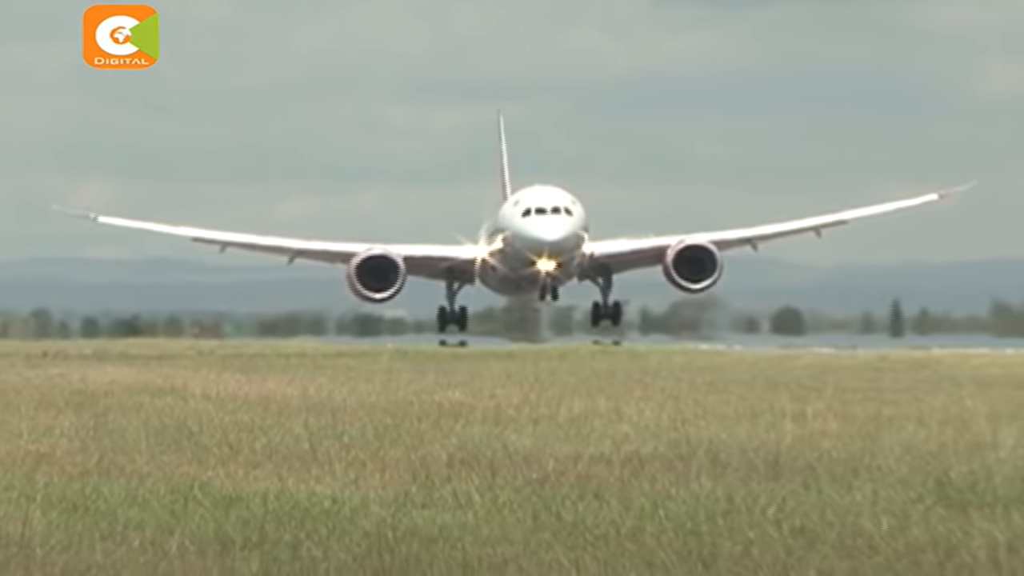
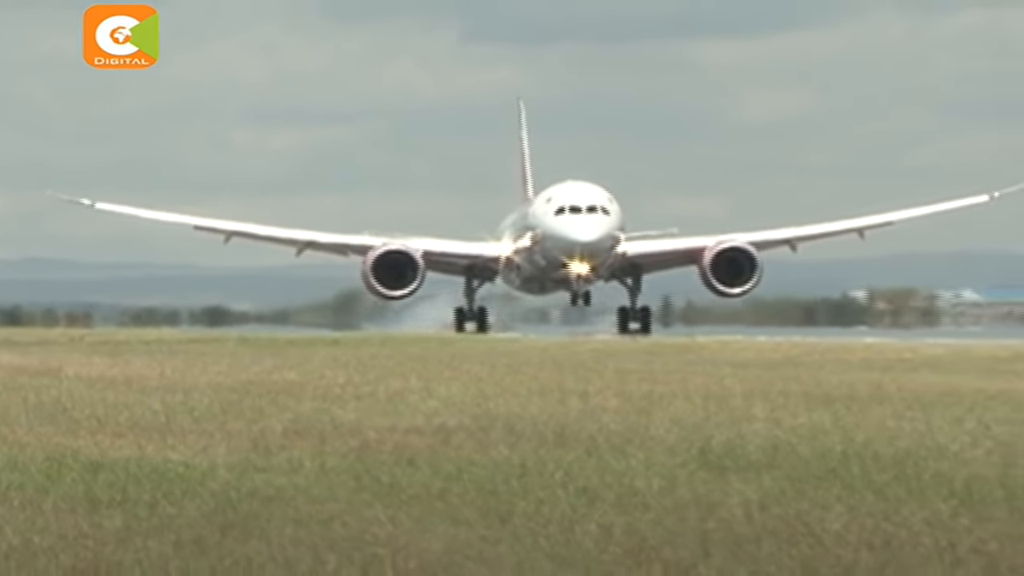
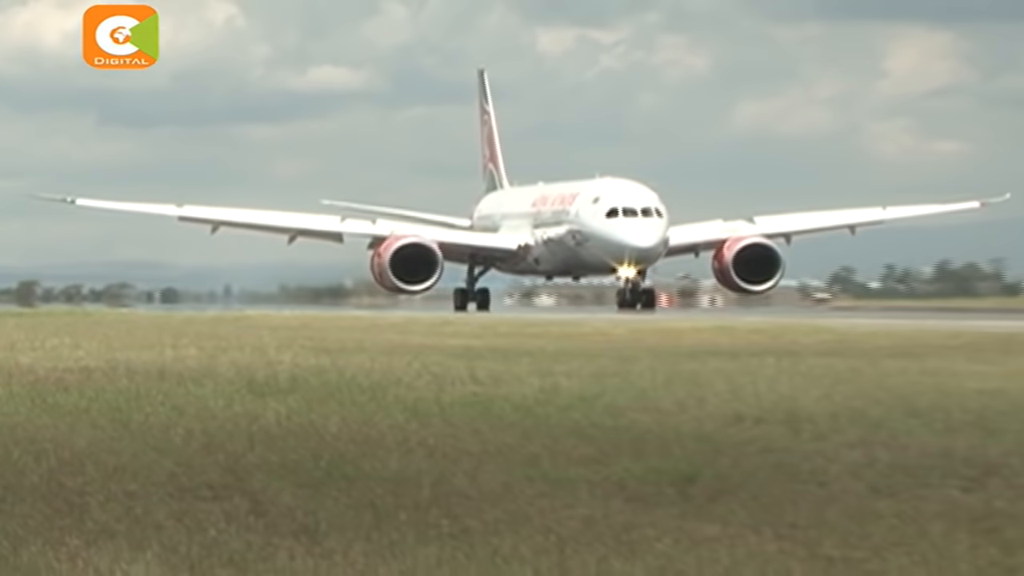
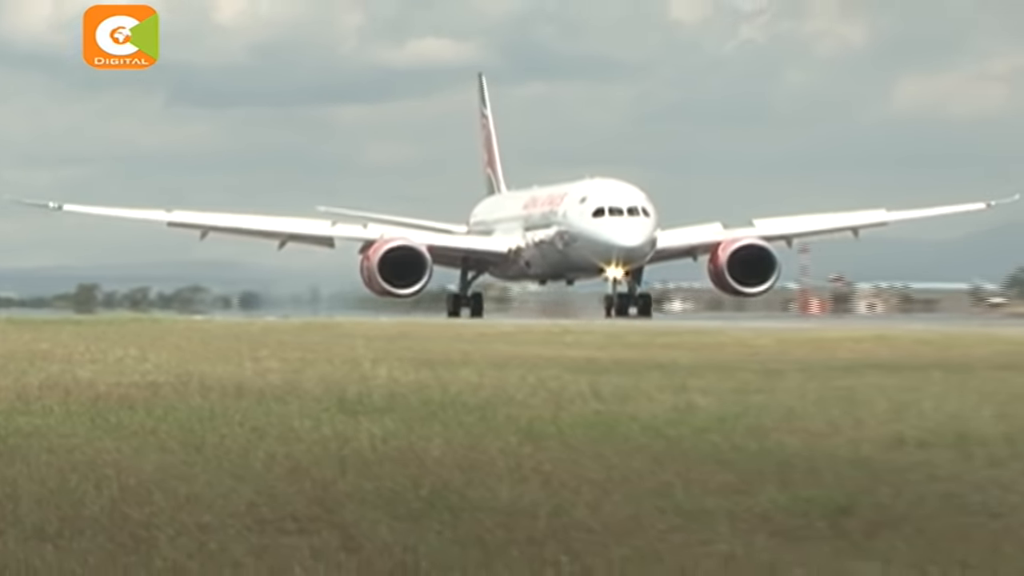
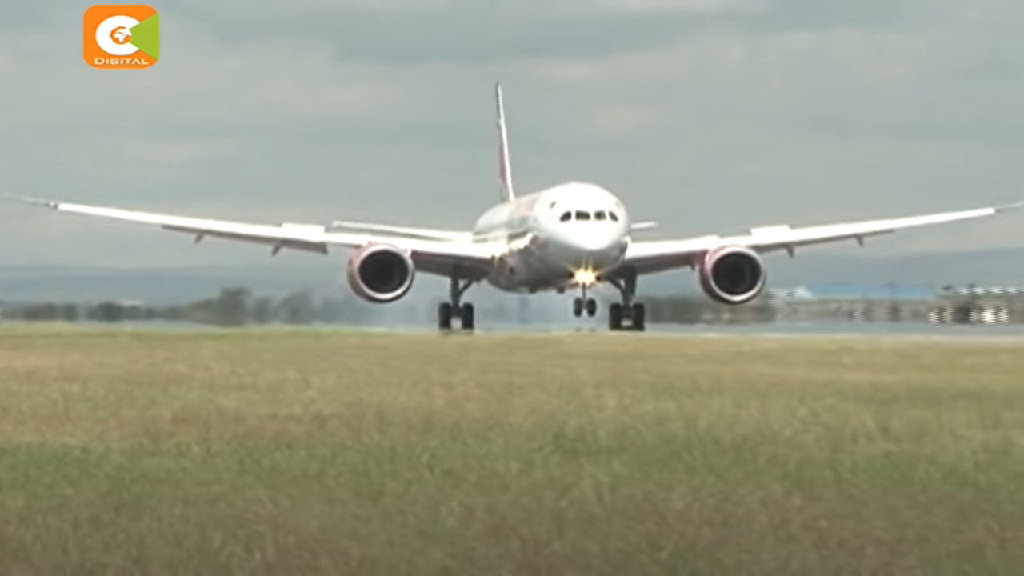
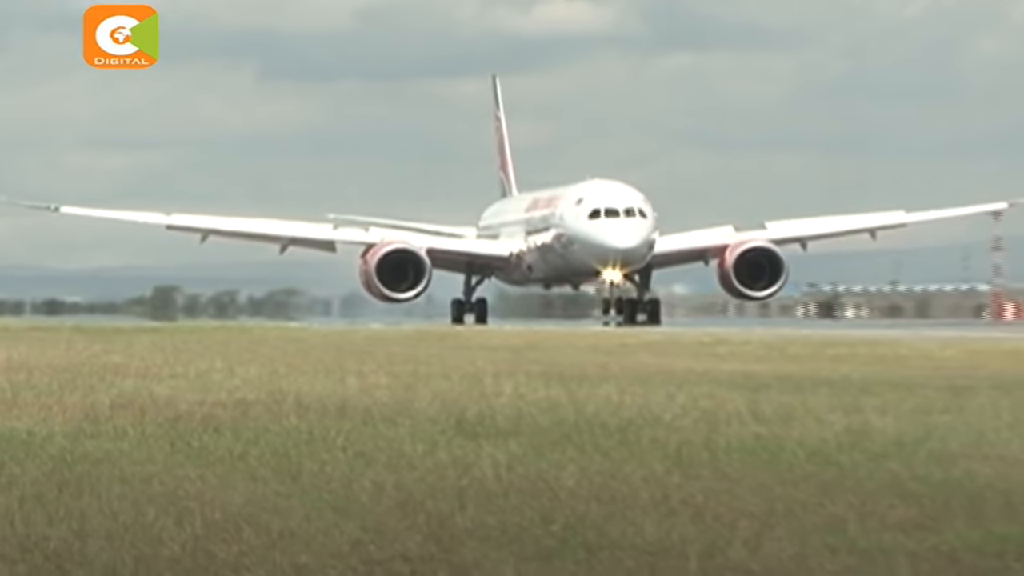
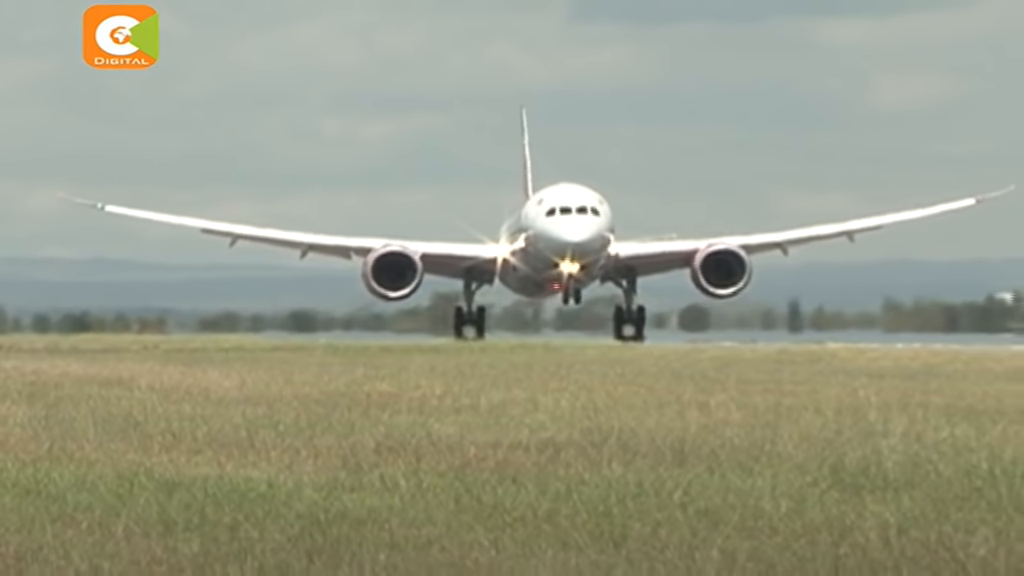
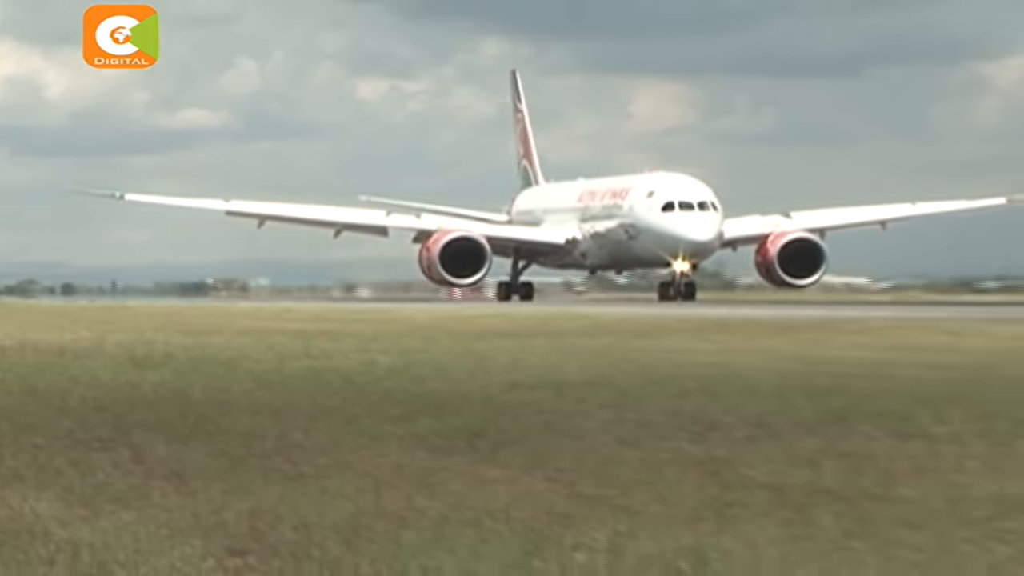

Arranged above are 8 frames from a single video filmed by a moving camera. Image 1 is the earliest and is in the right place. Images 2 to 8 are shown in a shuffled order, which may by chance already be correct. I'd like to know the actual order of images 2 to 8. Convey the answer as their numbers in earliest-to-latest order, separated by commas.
7, 2, 5, 6, 4, 3, 8
